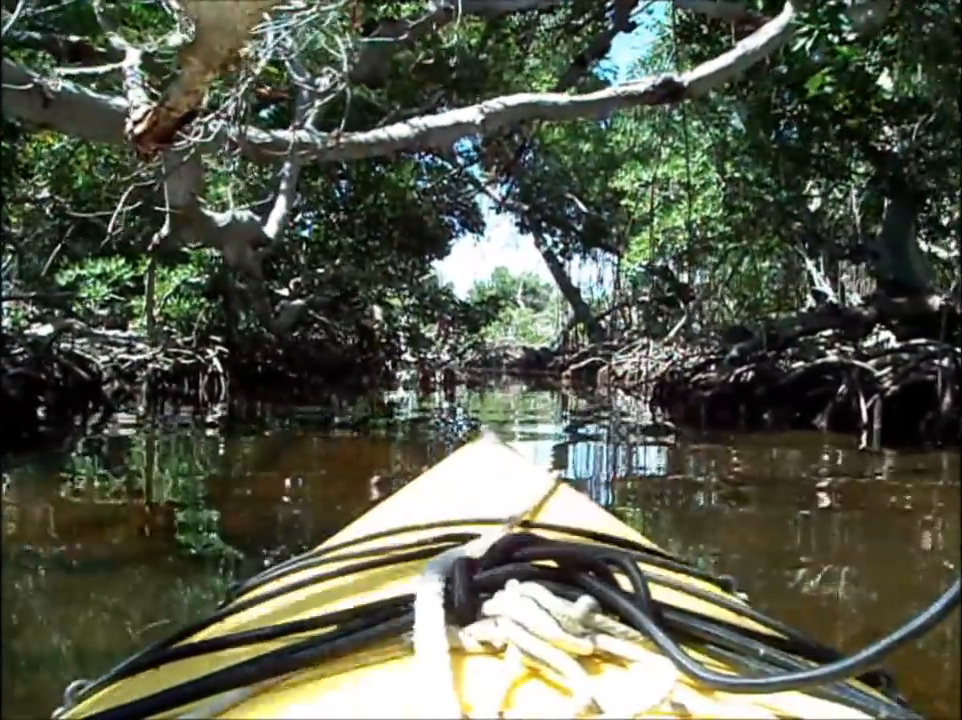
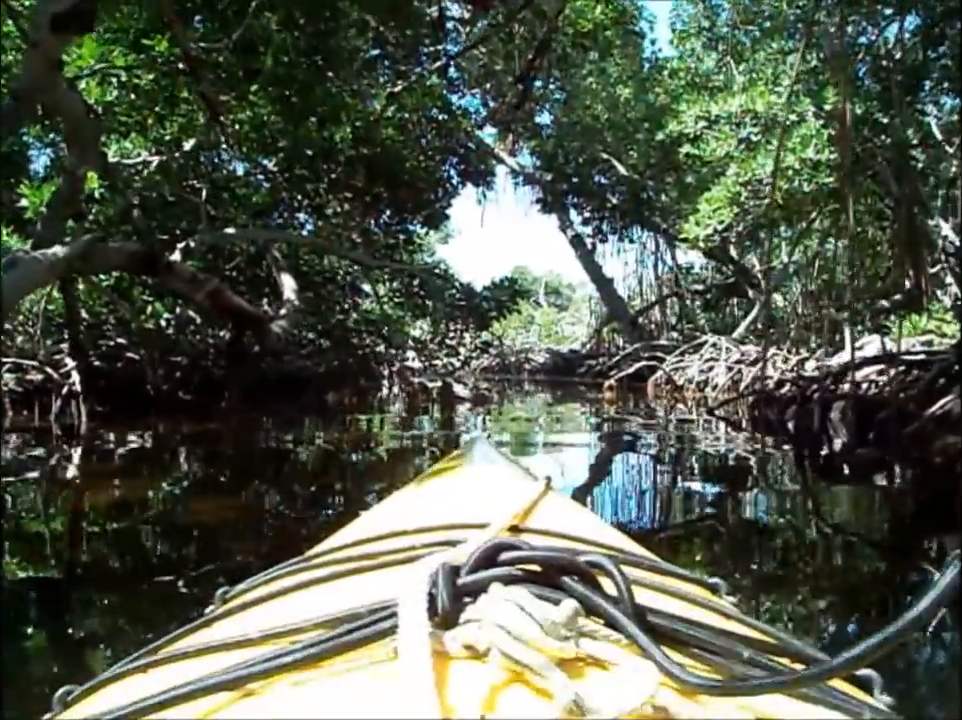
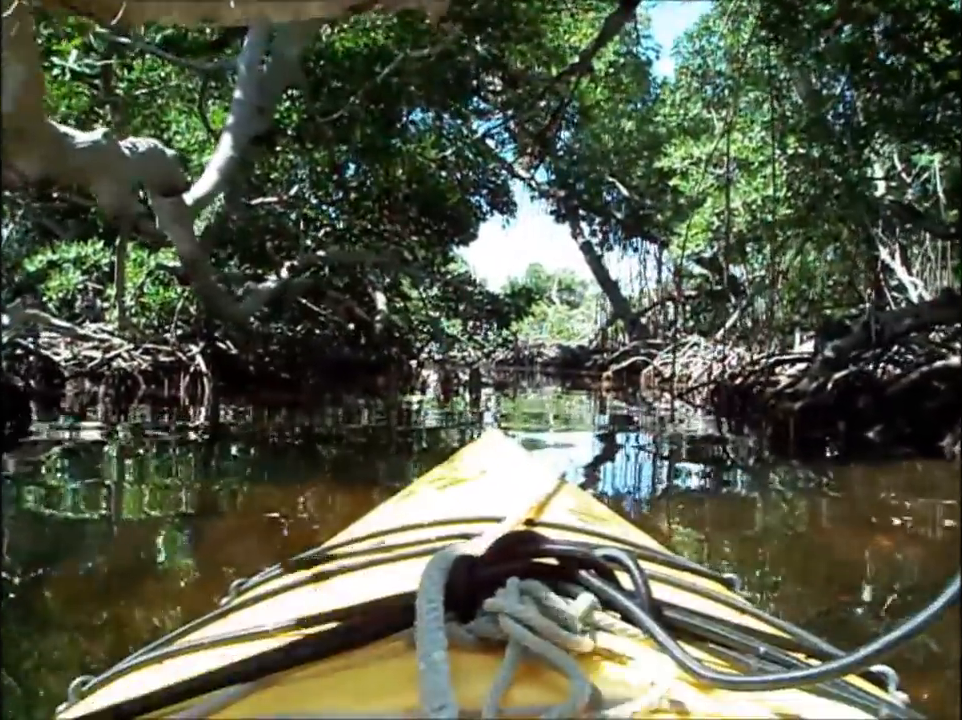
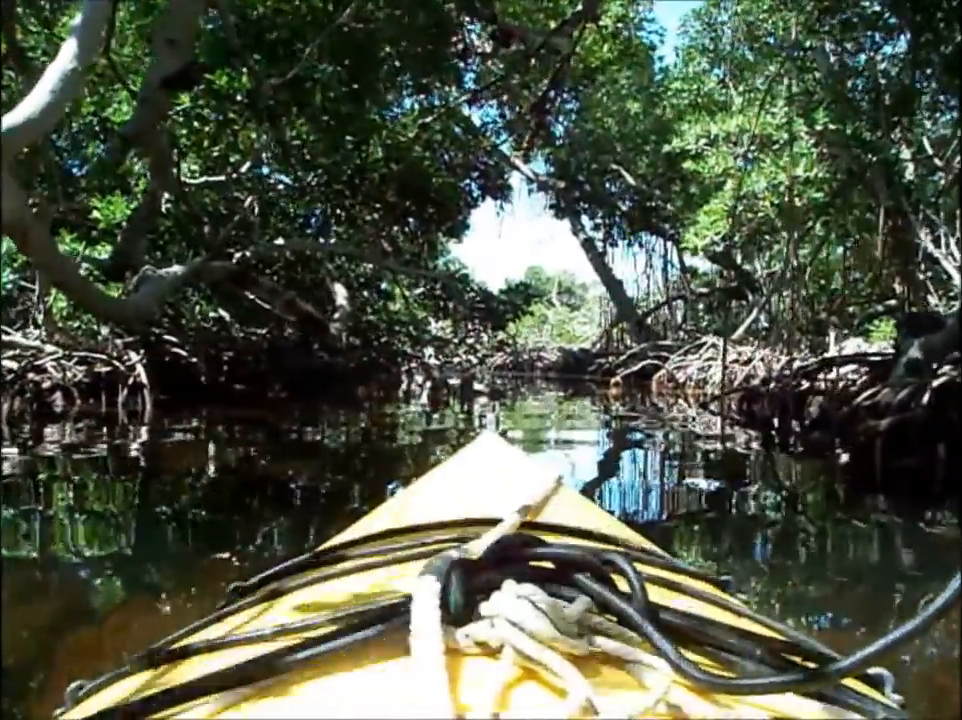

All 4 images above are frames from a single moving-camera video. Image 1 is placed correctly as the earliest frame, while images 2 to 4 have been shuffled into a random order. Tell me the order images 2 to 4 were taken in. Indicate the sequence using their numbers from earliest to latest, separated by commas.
3, 4, 2
